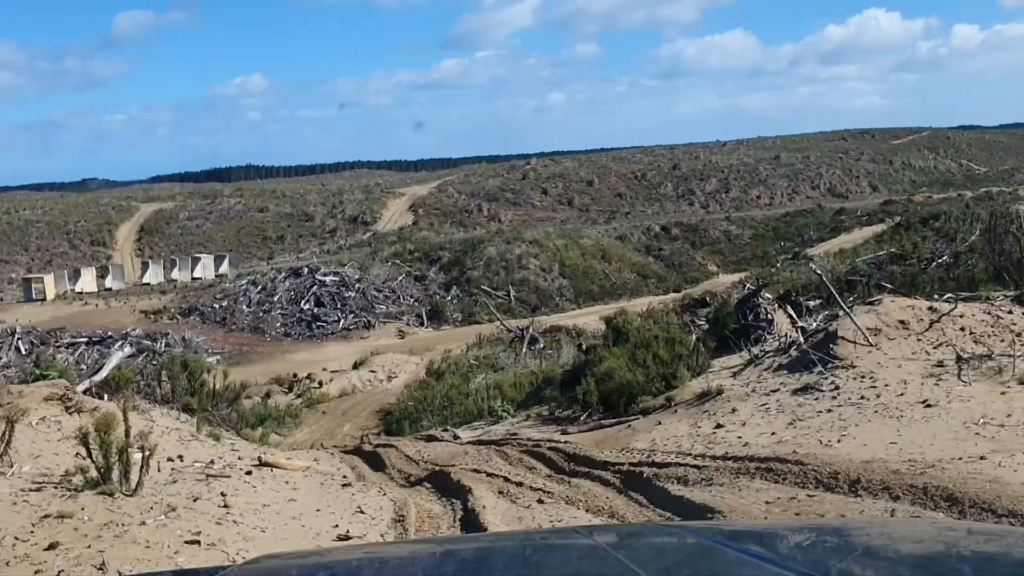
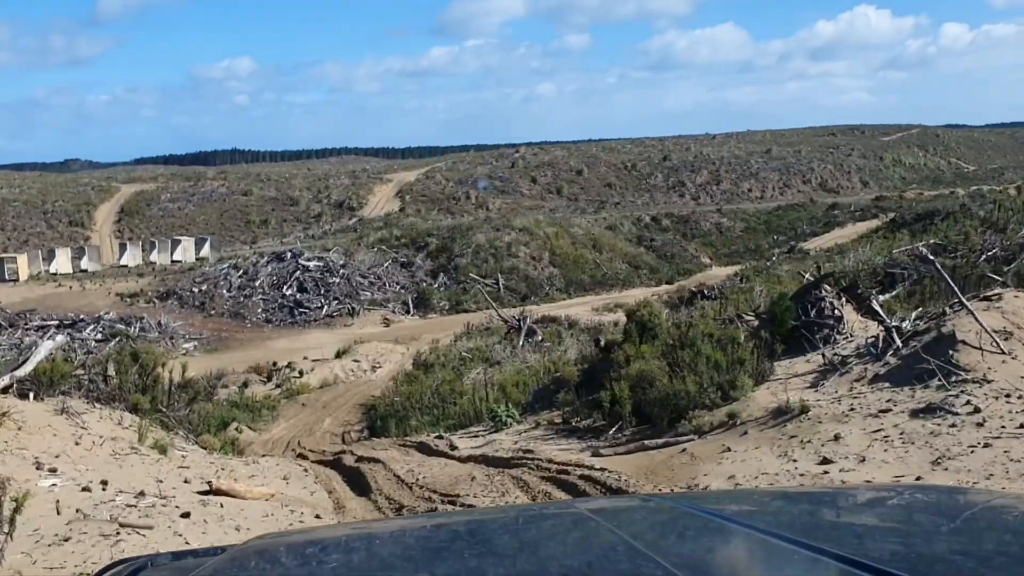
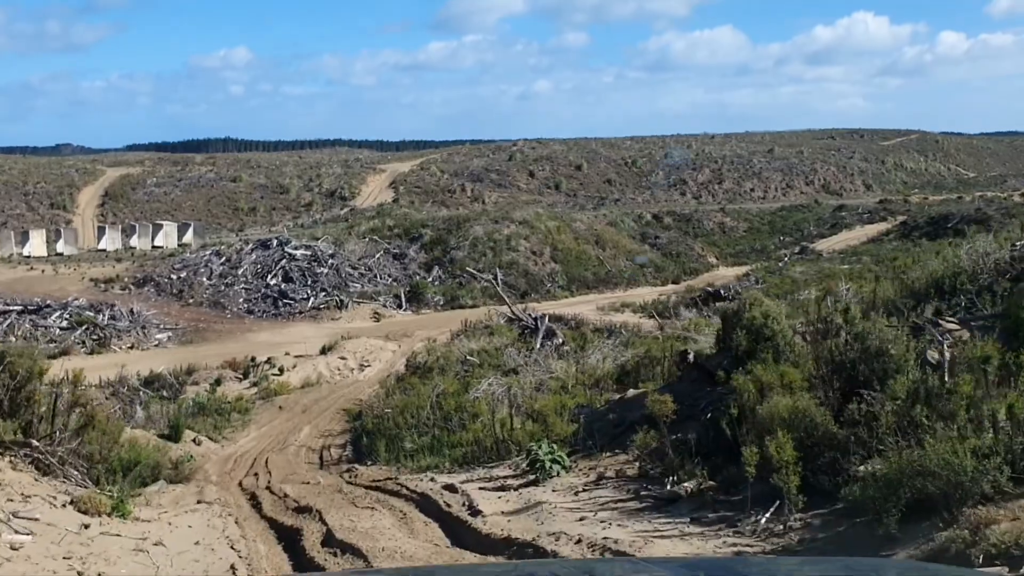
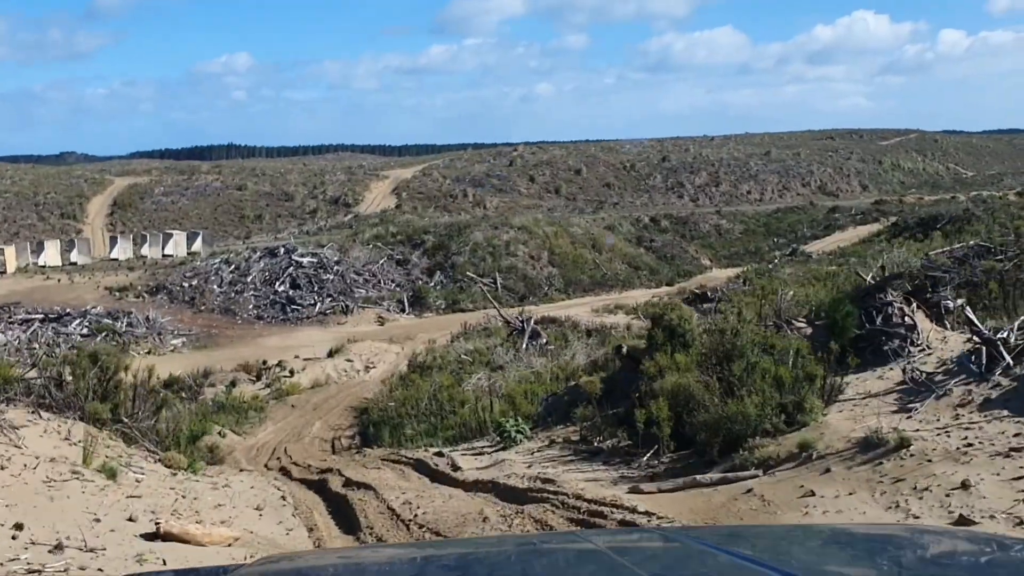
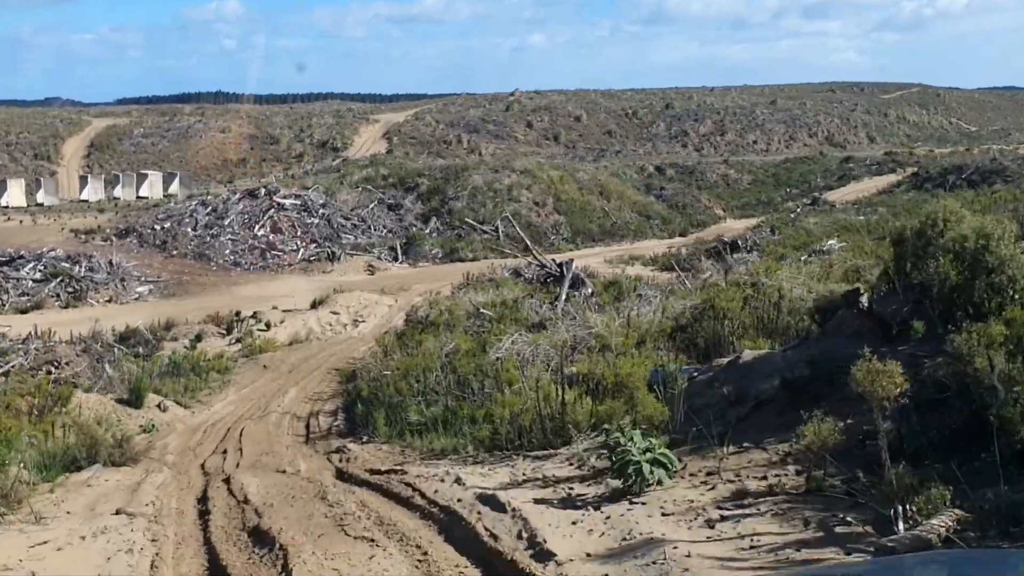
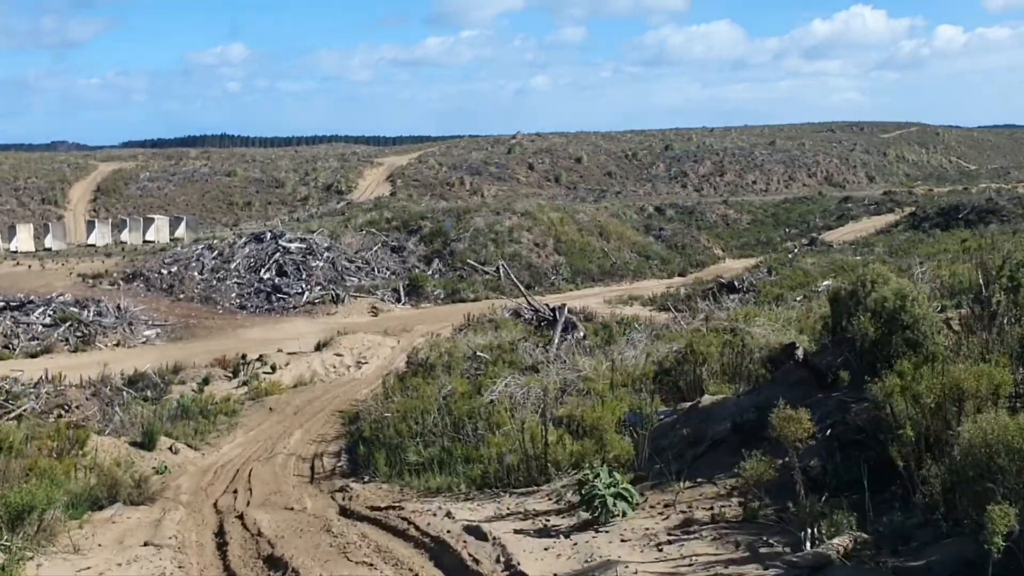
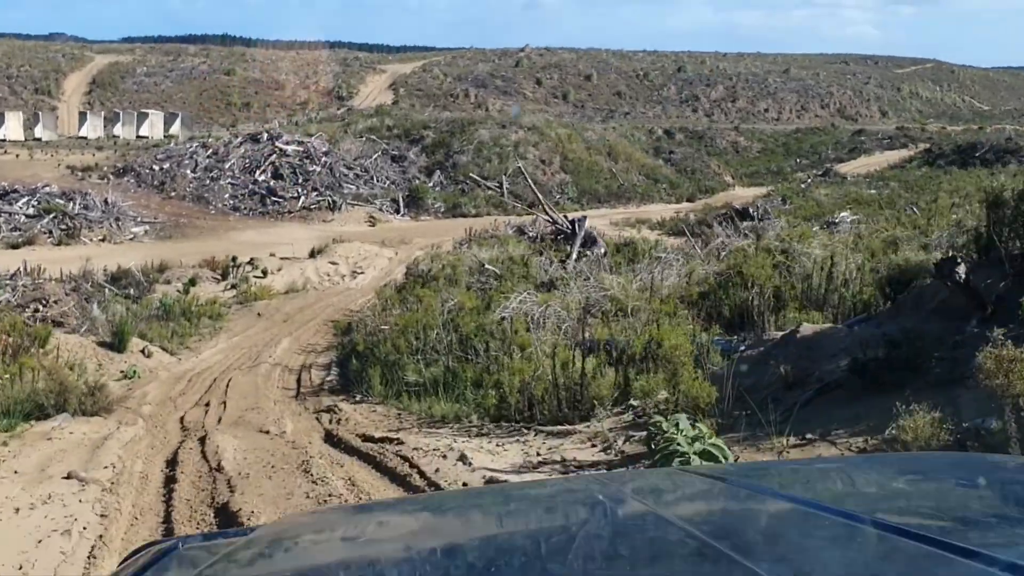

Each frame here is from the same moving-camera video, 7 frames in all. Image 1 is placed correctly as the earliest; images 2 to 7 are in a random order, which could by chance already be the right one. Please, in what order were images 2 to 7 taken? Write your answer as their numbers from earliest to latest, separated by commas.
2, 4, 3, 6, 5, 7
